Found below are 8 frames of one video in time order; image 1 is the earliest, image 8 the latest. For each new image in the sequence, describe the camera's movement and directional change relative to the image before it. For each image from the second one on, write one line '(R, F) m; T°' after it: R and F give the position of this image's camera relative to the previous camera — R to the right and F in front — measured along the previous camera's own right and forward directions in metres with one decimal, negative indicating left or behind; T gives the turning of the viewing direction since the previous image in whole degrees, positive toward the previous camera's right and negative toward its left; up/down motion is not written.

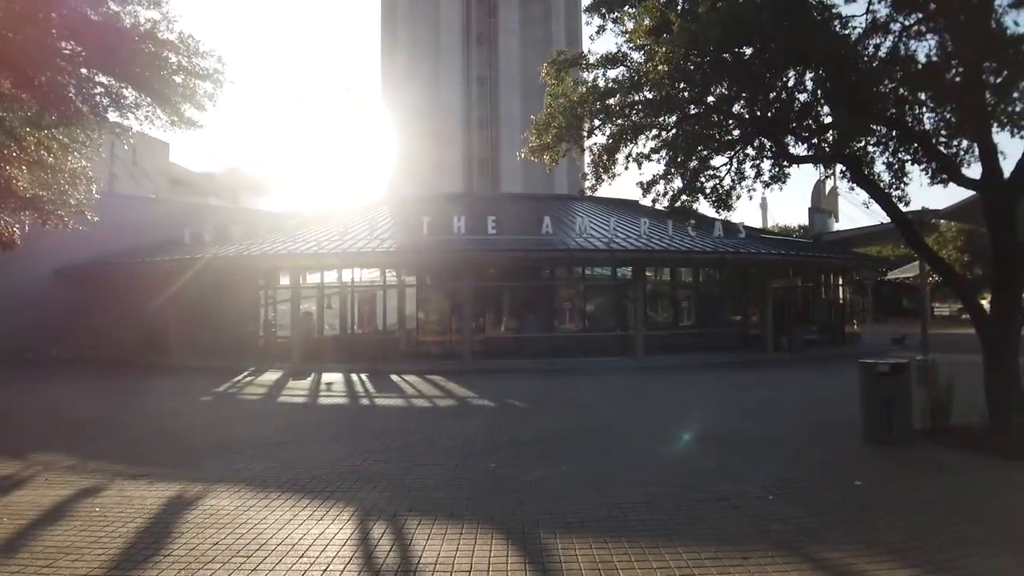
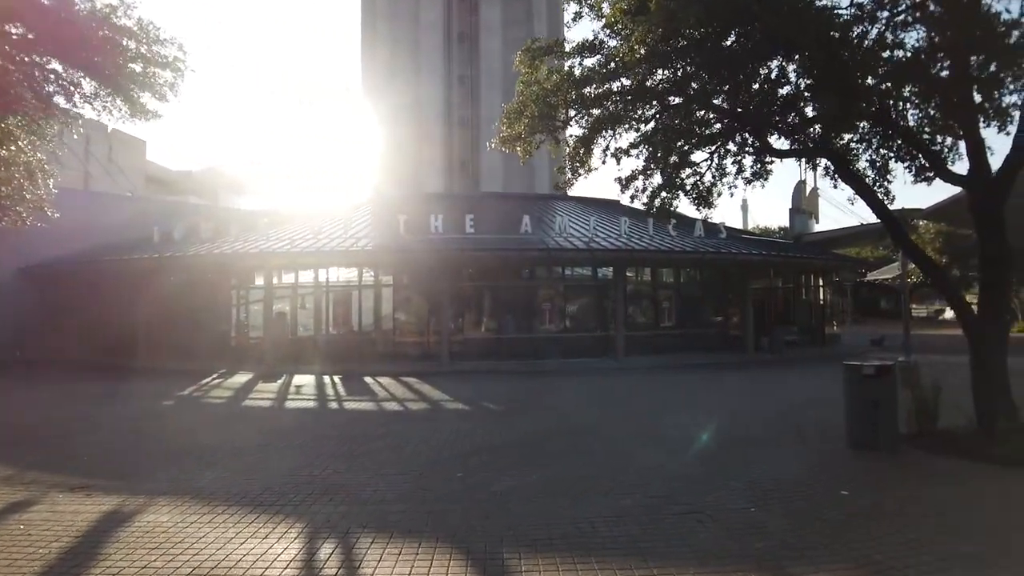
(+0.1, +0.4) m; +1°
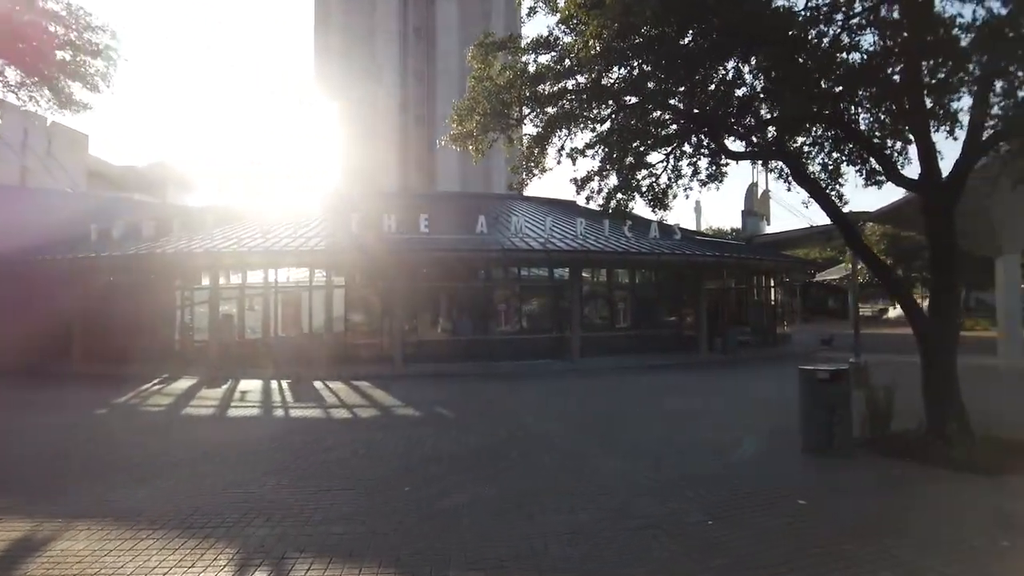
(+0.1, +0.3) m; +3°
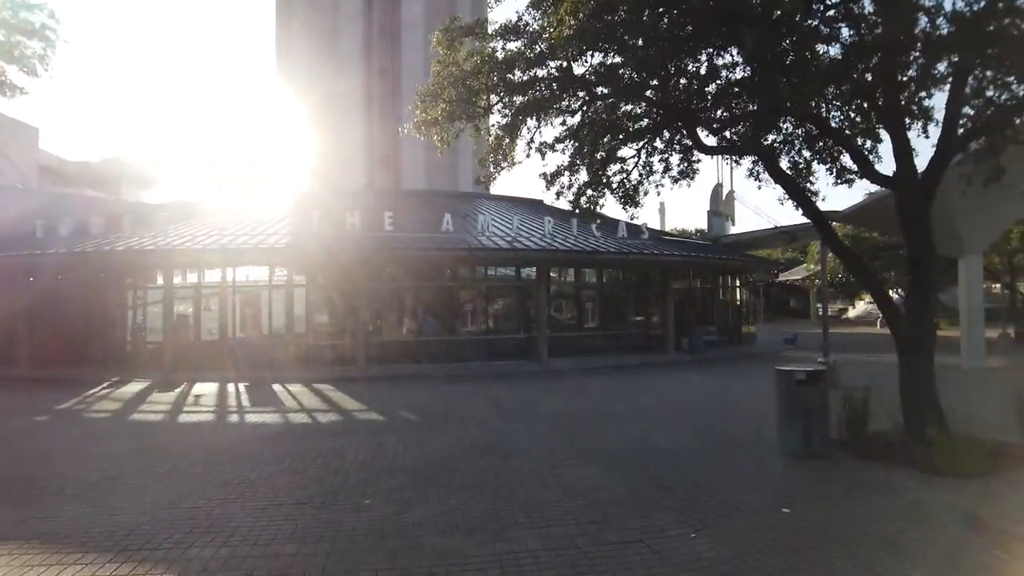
(0.0, +0.4) m; +3°
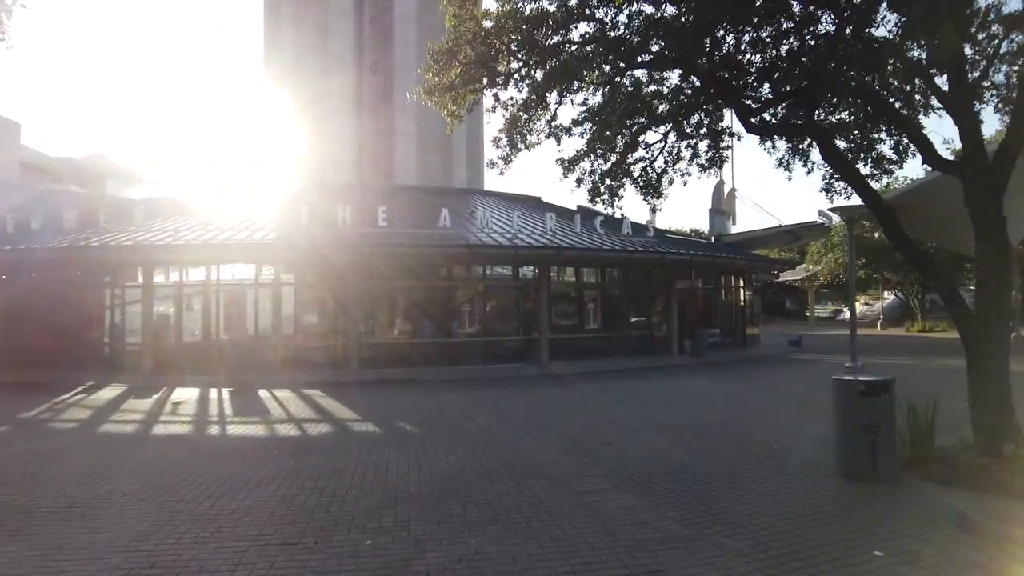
(-0.3, +1.1) m; +1°
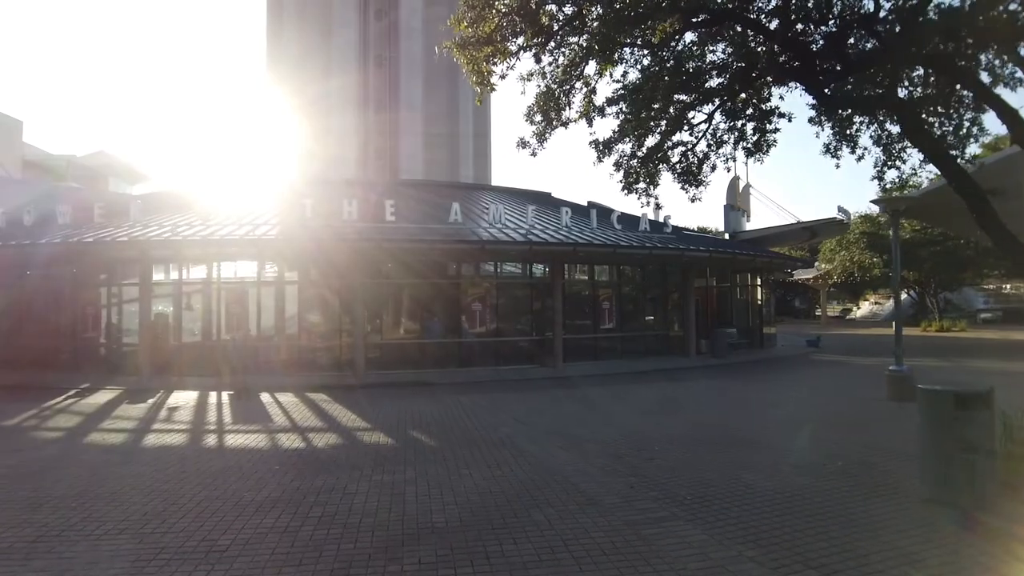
(-0.3, +1.0) m; 0°
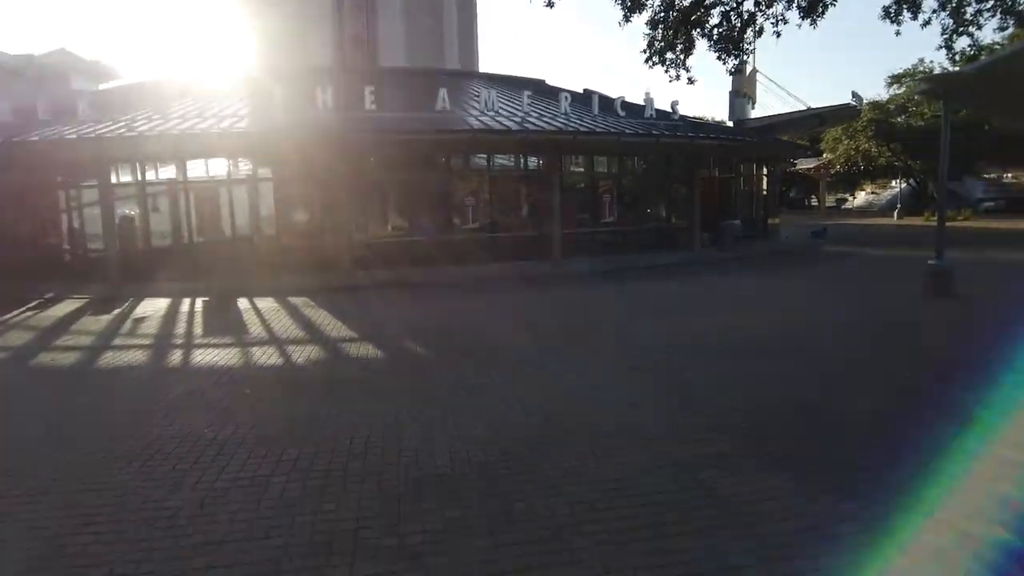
(-0.2, +1.4) m; +1°
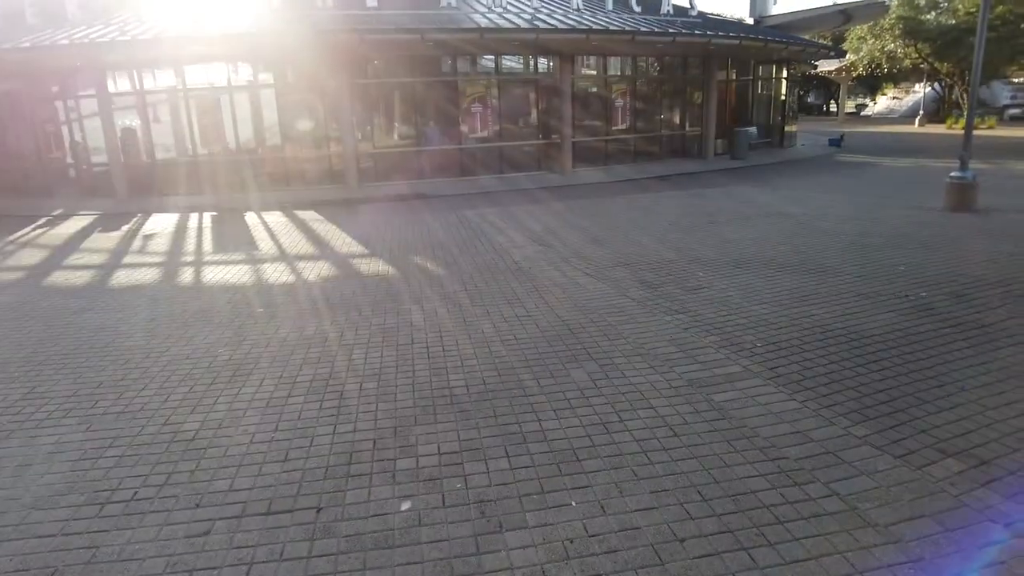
(0.0, +0.1) m; -1°
